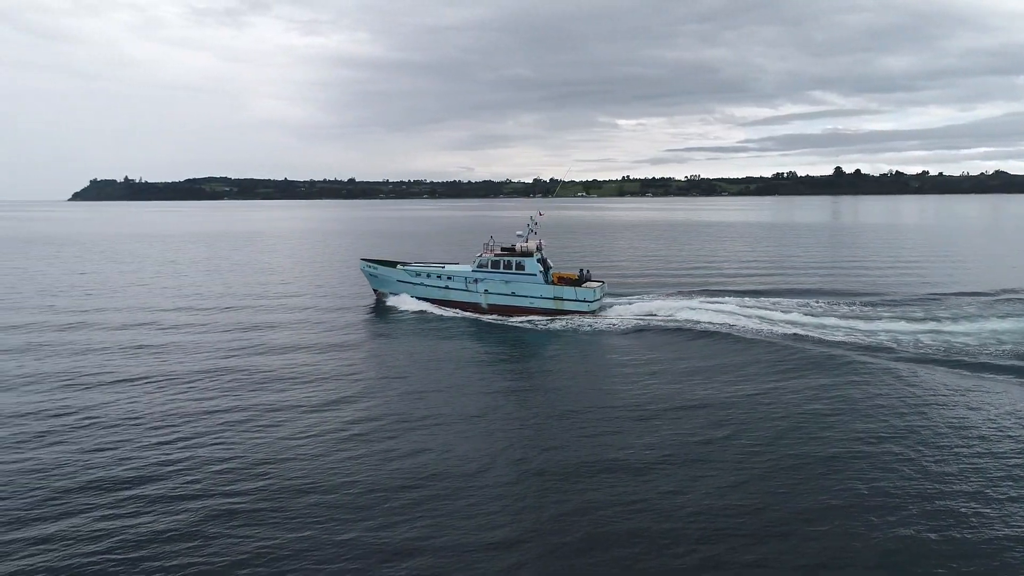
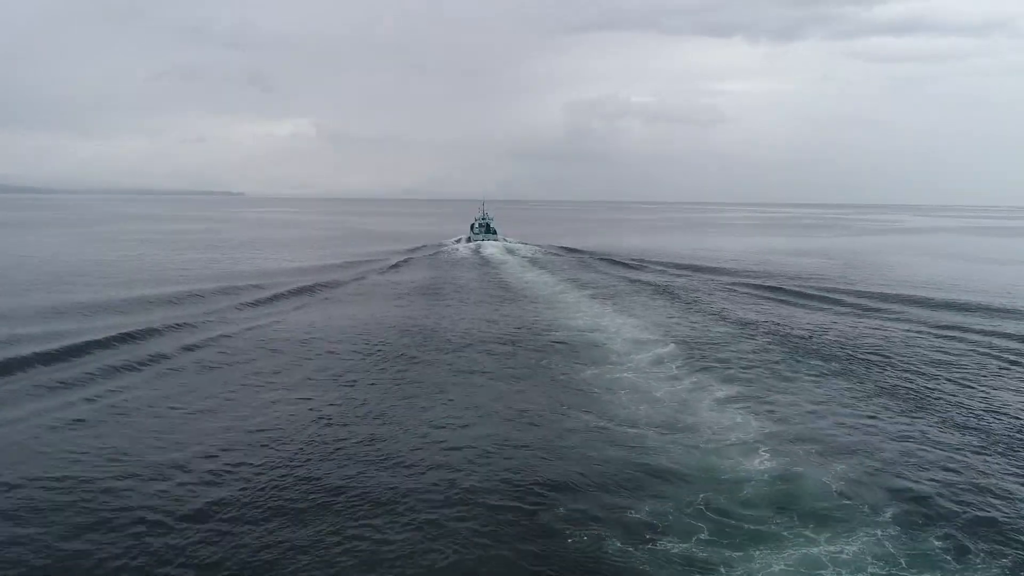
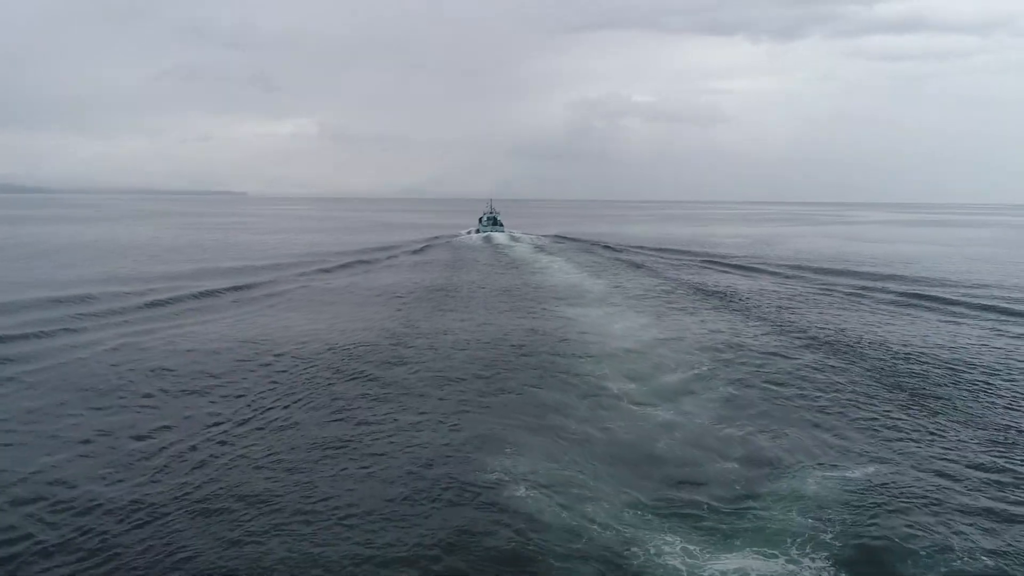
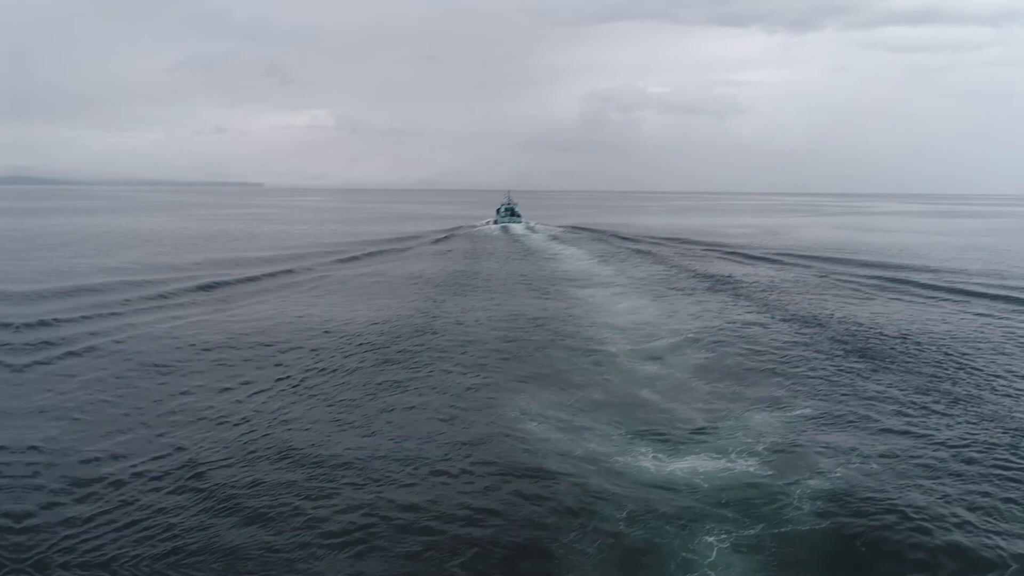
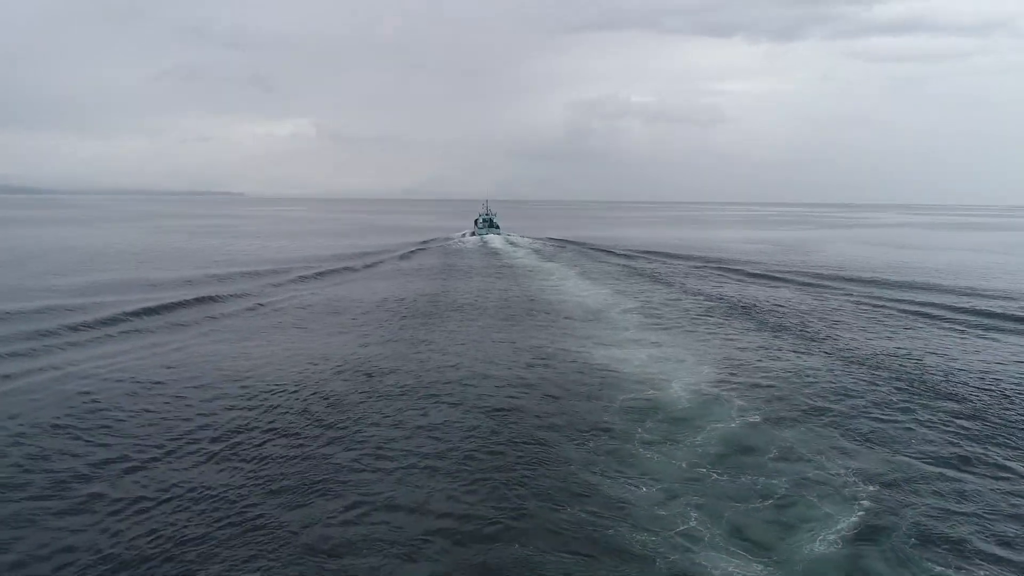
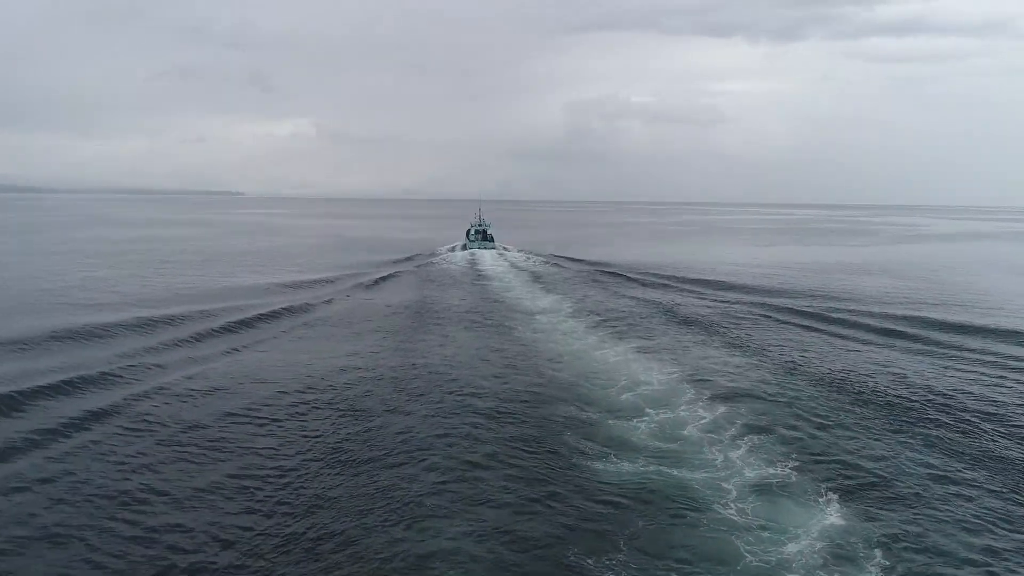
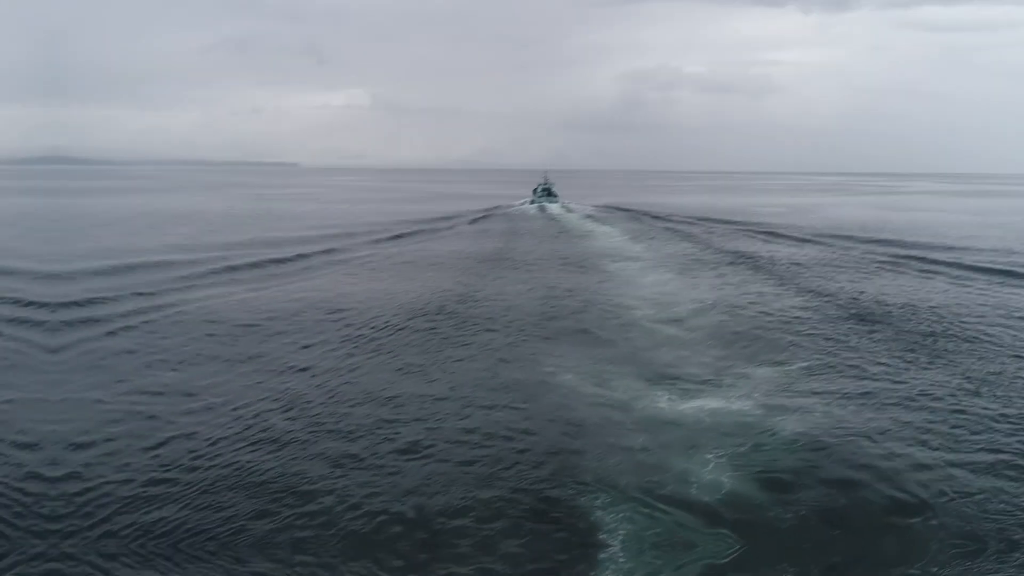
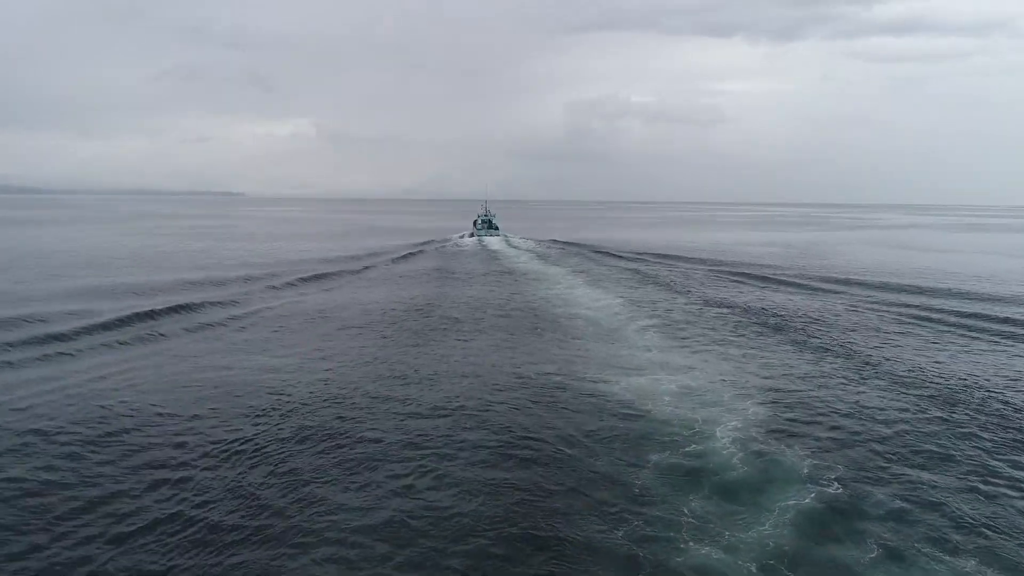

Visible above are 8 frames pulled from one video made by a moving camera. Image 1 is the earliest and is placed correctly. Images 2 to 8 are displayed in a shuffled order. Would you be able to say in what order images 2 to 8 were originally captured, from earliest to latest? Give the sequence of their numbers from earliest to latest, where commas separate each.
7, 4, 3, 5, 8, 2, 6
